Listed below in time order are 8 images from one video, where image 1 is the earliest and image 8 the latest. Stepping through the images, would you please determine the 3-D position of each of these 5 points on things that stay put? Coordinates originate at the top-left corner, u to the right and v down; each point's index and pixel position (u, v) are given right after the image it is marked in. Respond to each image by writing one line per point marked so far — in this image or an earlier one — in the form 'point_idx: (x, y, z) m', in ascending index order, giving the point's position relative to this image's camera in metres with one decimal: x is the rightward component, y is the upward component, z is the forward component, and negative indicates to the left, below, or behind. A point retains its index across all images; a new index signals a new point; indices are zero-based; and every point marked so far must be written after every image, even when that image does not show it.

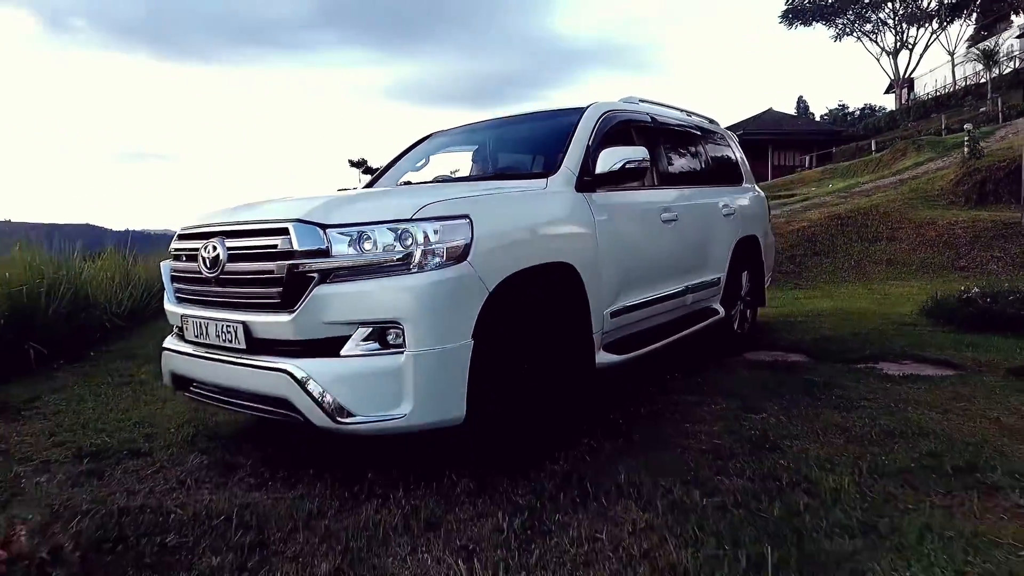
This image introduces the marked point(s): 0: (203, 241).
0: (-1.5, +0.2, +3.1) m
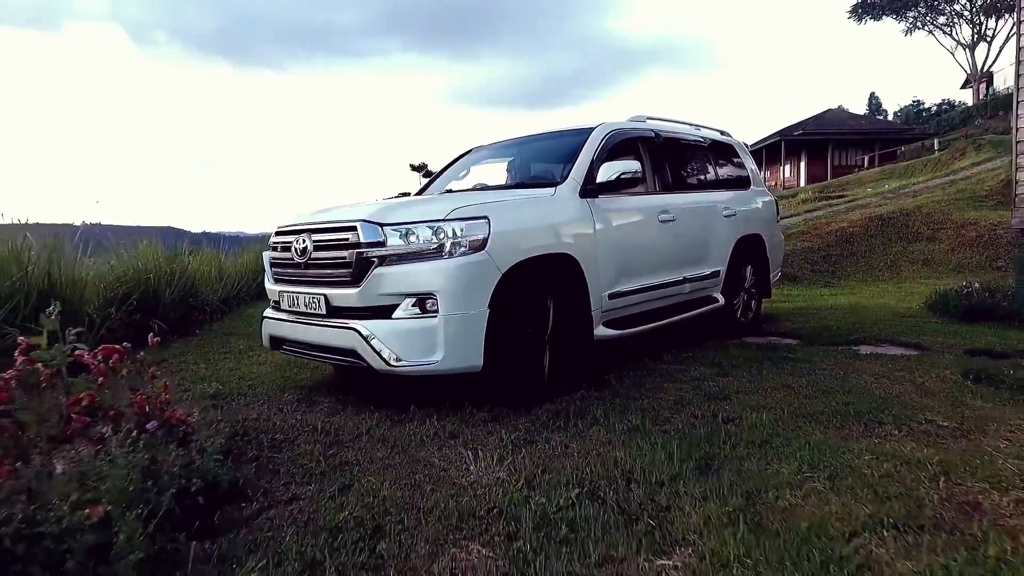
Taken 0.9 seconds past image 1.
0: (-1.5, +0.3, +4.2) m
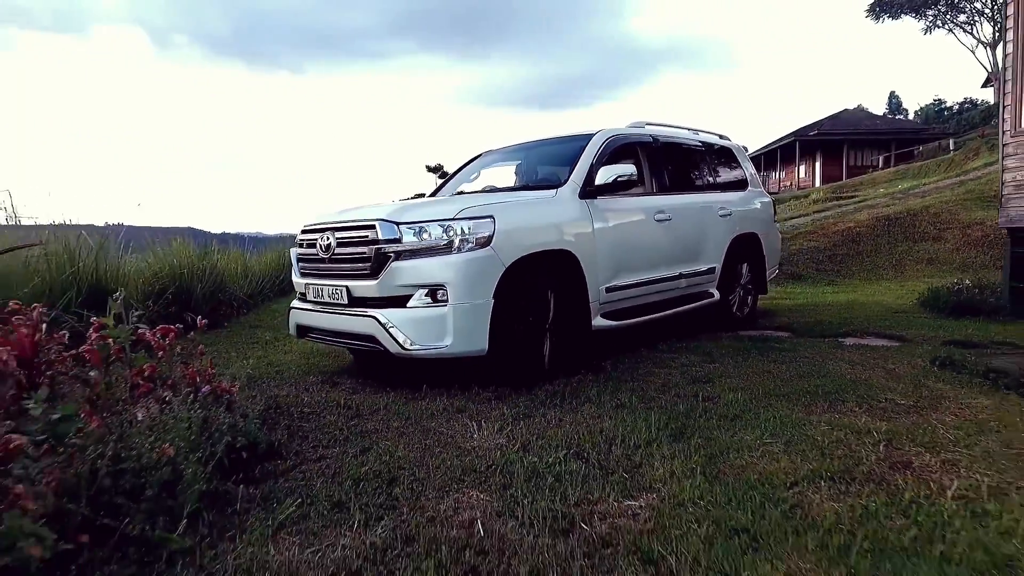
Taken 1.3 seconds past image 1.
0: (-1.4, +0.4, +4.6) m
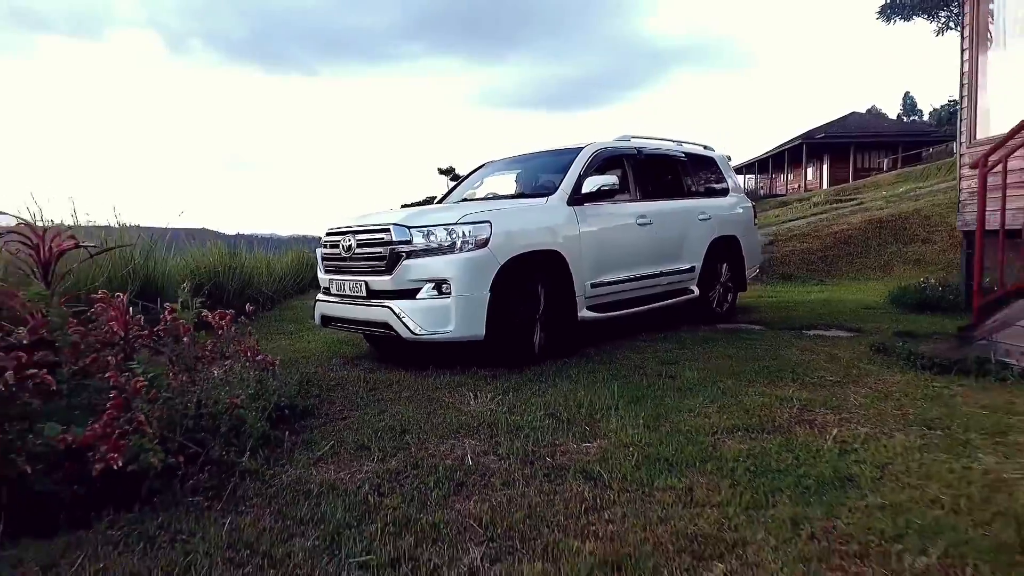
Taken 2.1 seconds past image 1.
0: (-1.5, +0.4, +5.4) m
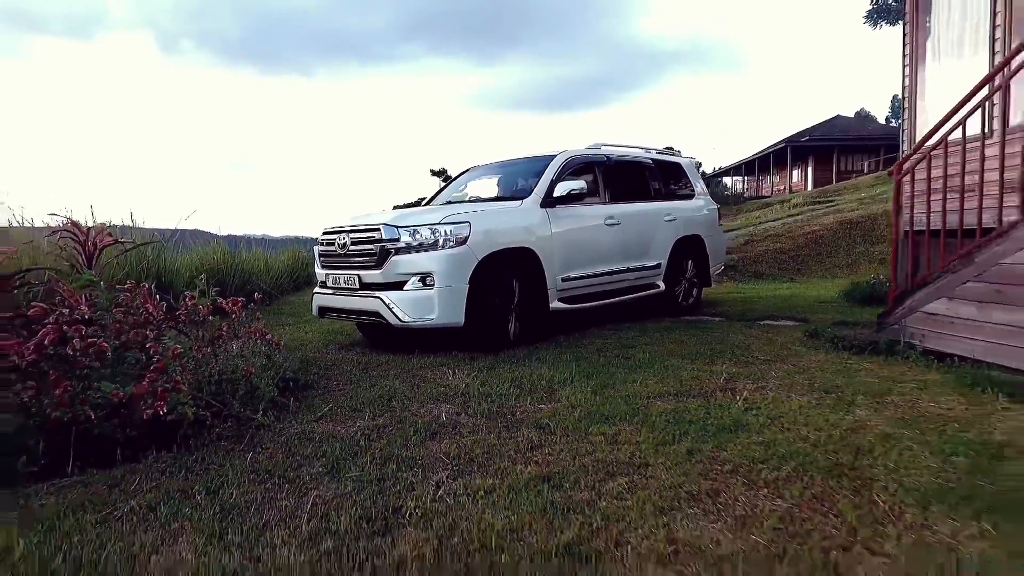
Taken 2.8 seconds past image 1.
0: (-1.7, +0.5, +6.0) m
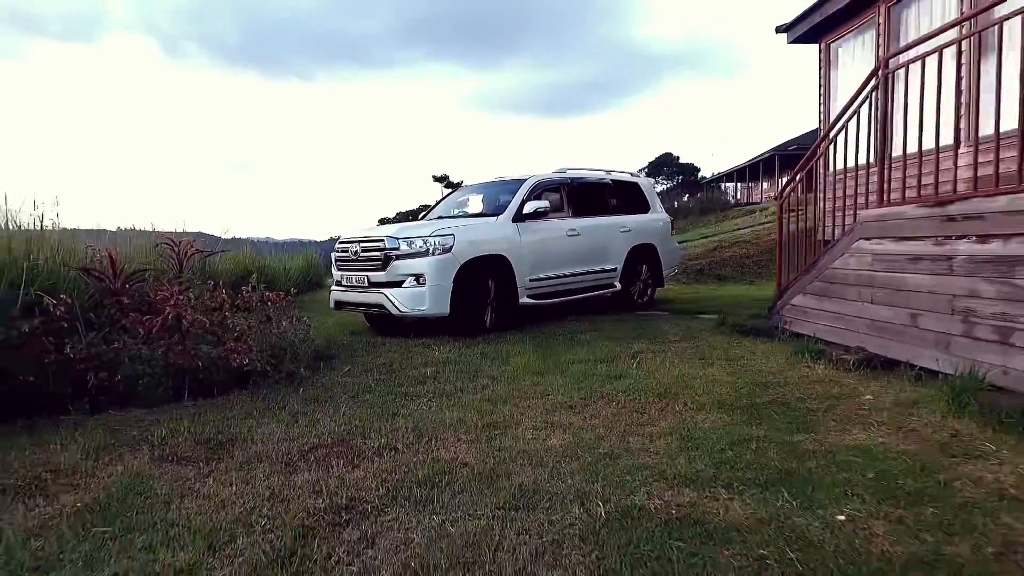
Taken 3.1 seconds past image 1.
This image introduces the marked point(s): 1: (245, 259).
0: (-2.0, +0.5, +7.6) m
1: (-4.5, +0.5, +10.4) m
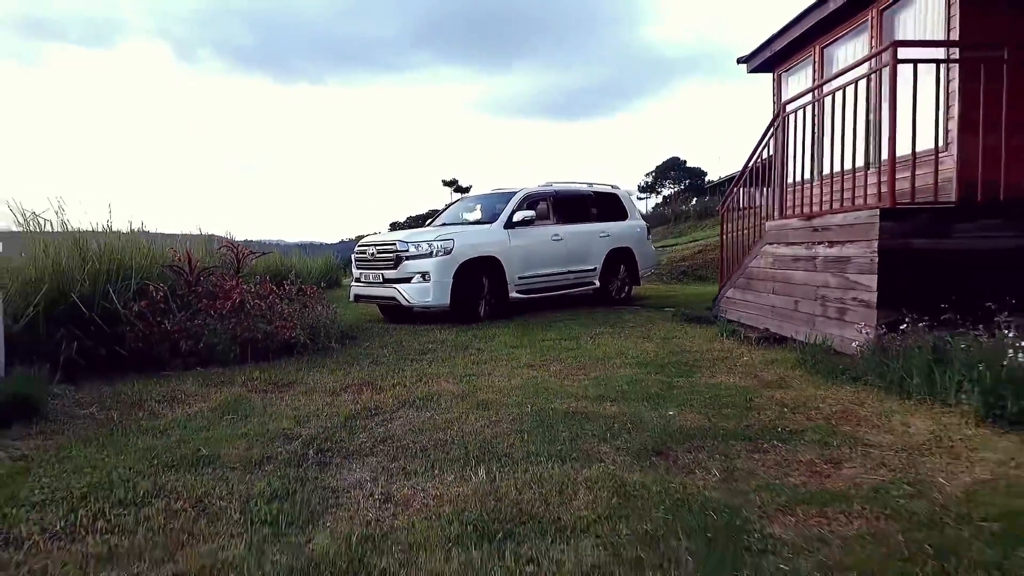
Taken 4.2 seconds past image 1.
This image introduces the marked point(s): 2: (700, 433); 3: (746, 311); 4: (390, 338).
0: (-2.1, +0.6, +9.1) m
1: (-4.6, +0.5, +11.9) m
2: (+1.0, -0.7, +3.2) m
3: (+2.6, -0.3, +6.8) m
4: (-1.4, -0.6, +7.2) m
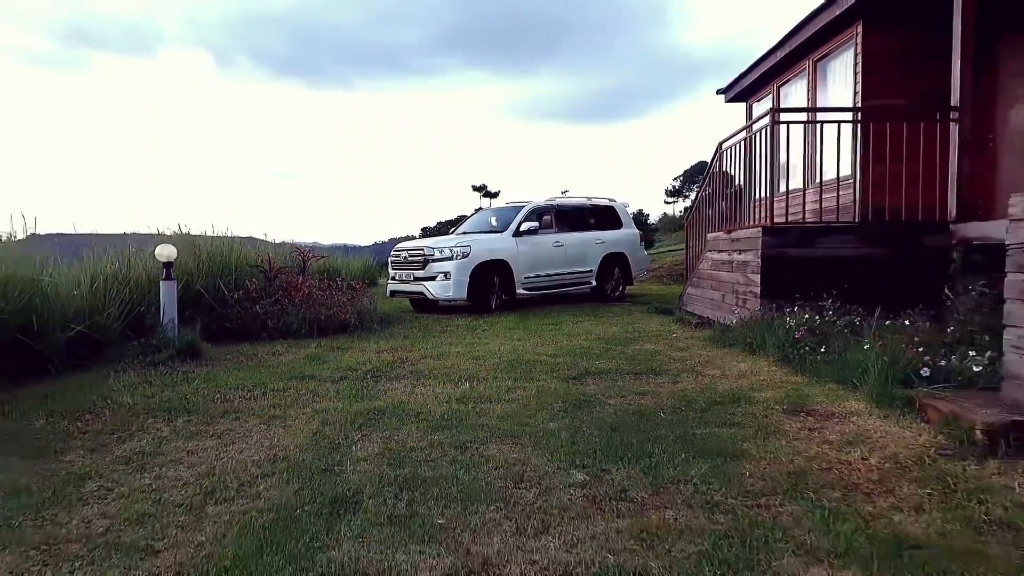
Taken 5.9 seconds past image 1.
0: (-2.0, +0.6, +11.2) m
1: (-4.3, +0.6, +14.1) m
2: (+0.8, -0.7, +5.1) m
3: (+2.6, -0.2, +8.7) m
4: (-1.4, -0.5, +9.2) m
